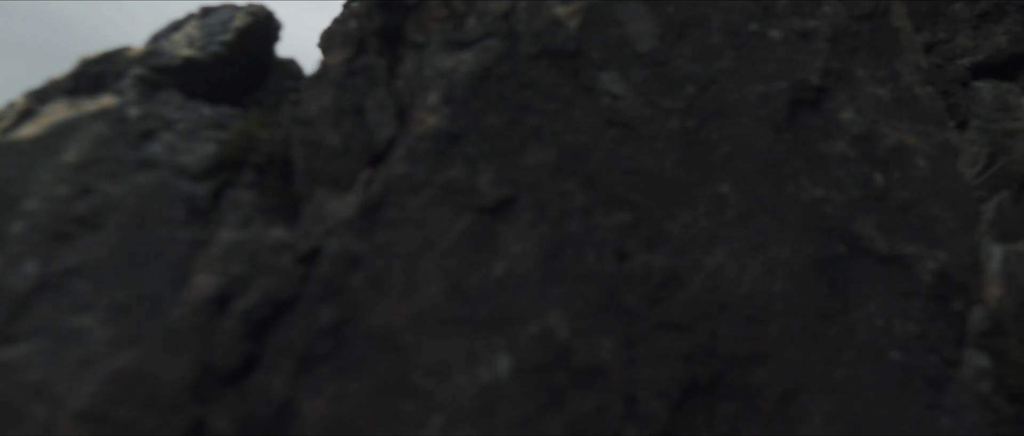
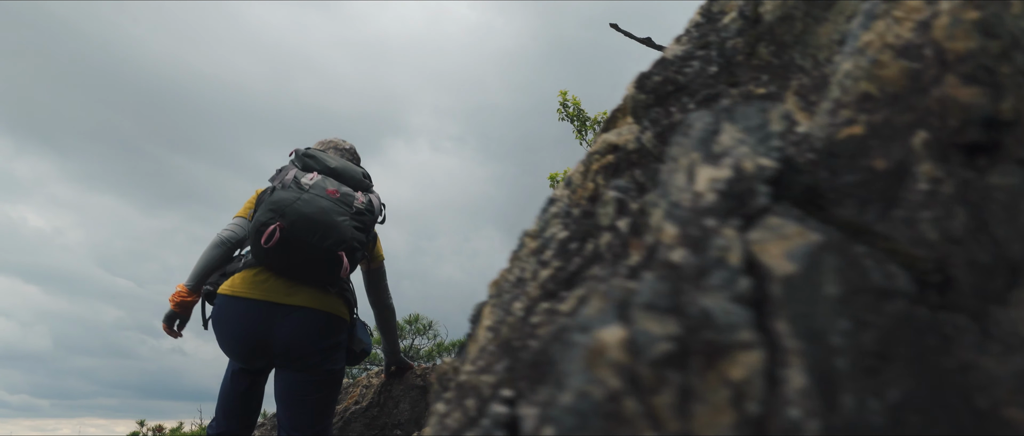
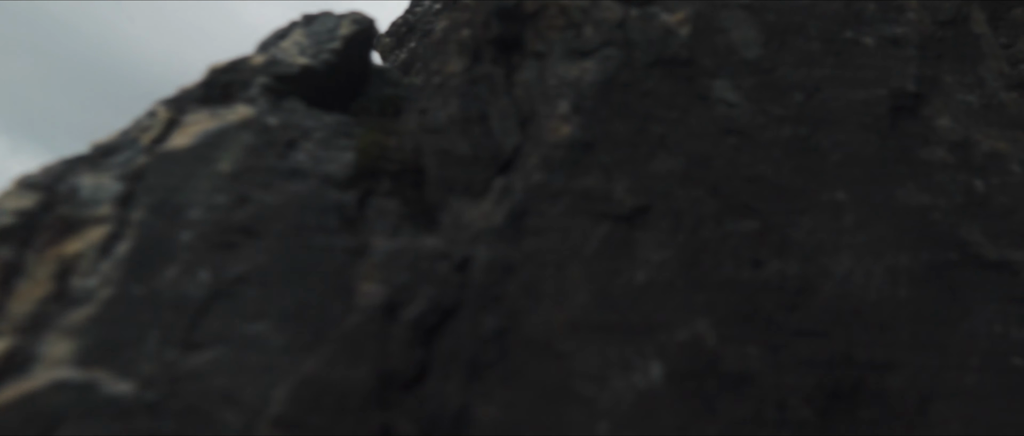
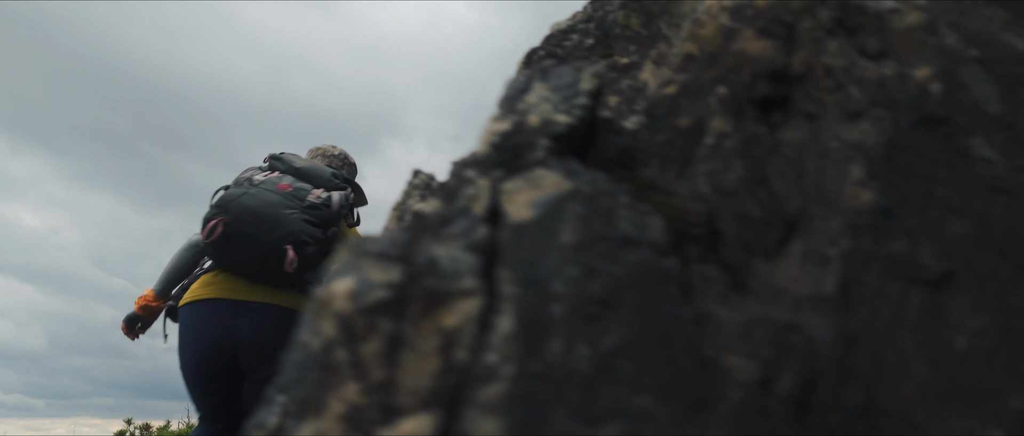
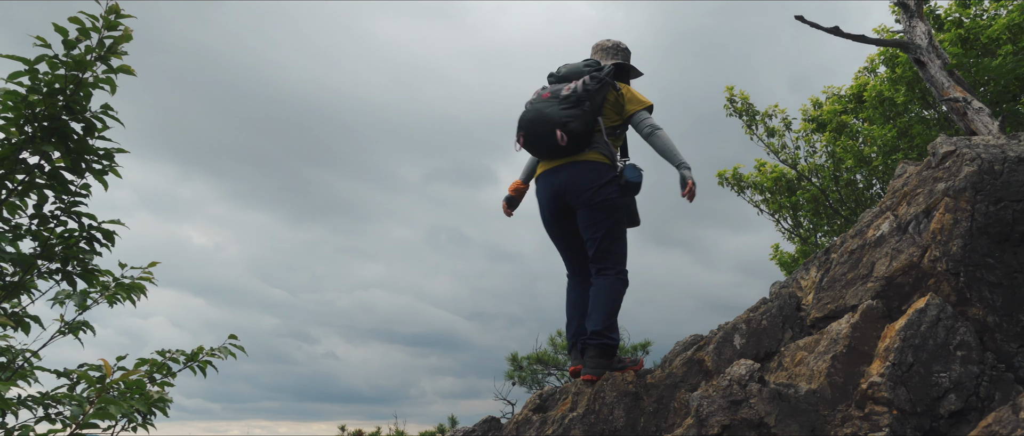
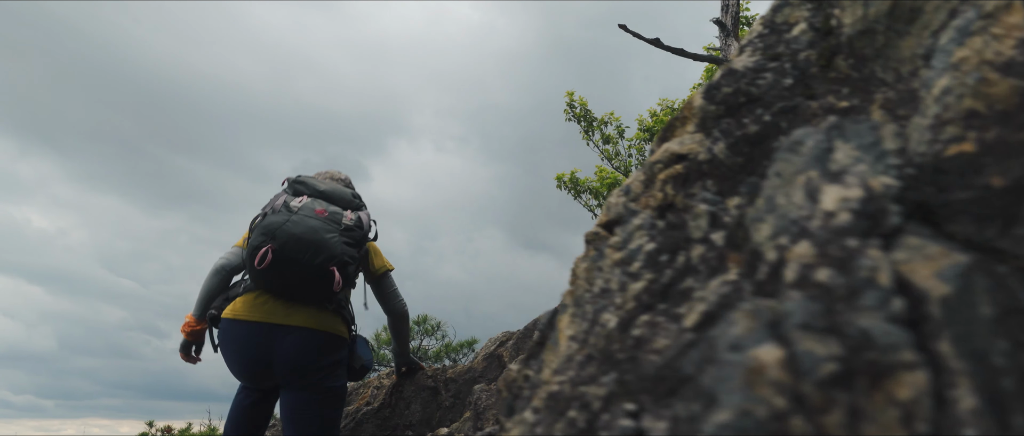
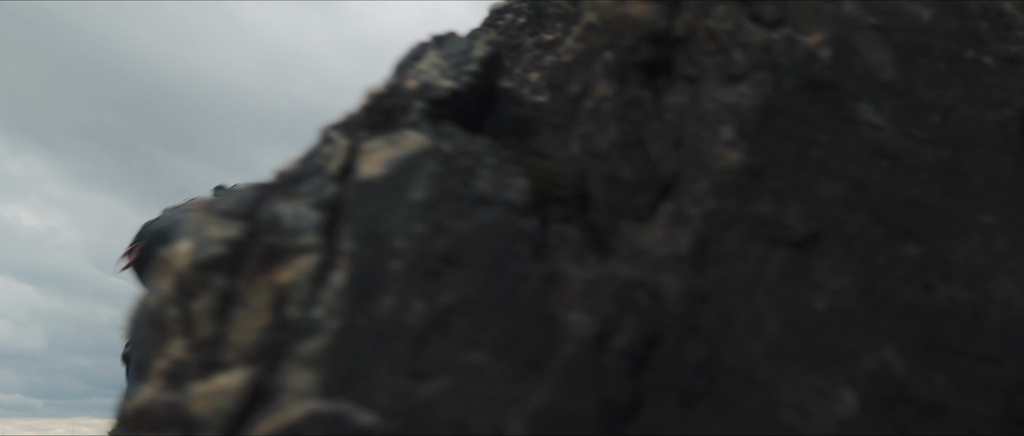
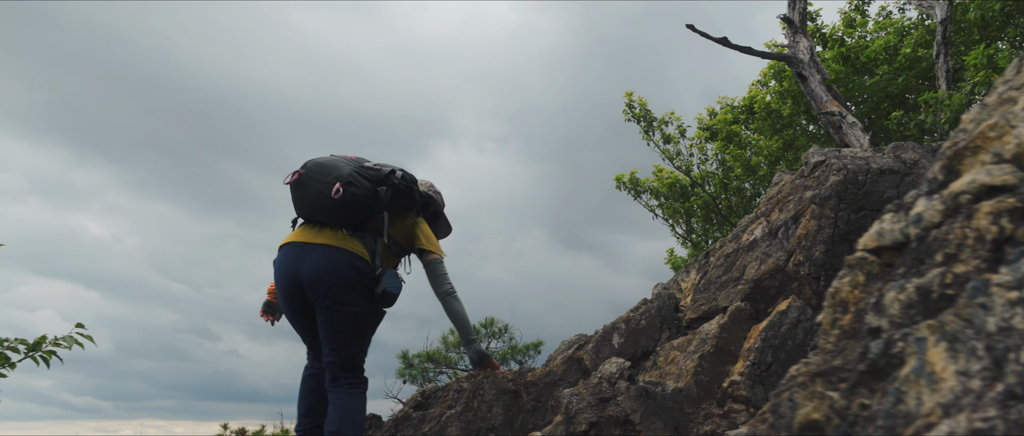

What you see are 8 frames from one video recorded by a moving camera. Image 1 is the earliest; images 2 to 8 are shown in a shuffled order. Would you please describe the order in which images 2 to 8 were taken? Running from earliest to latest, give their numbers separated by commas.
3, 7, 4, 2, 6, 8, 5
